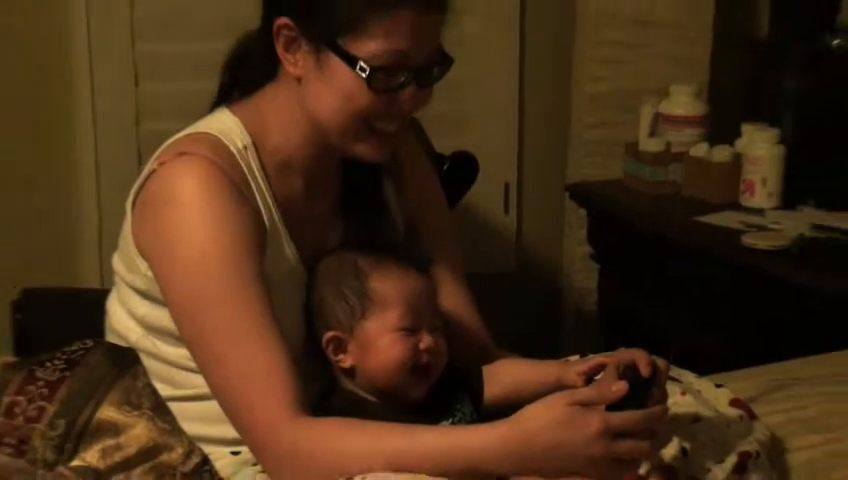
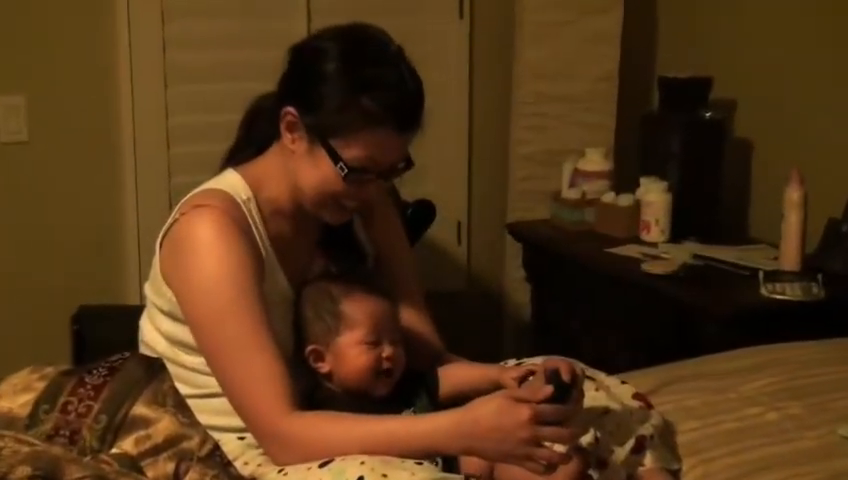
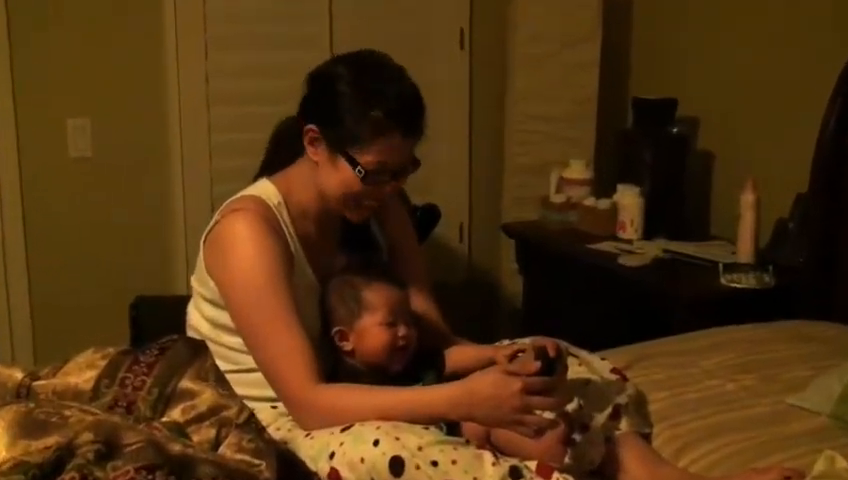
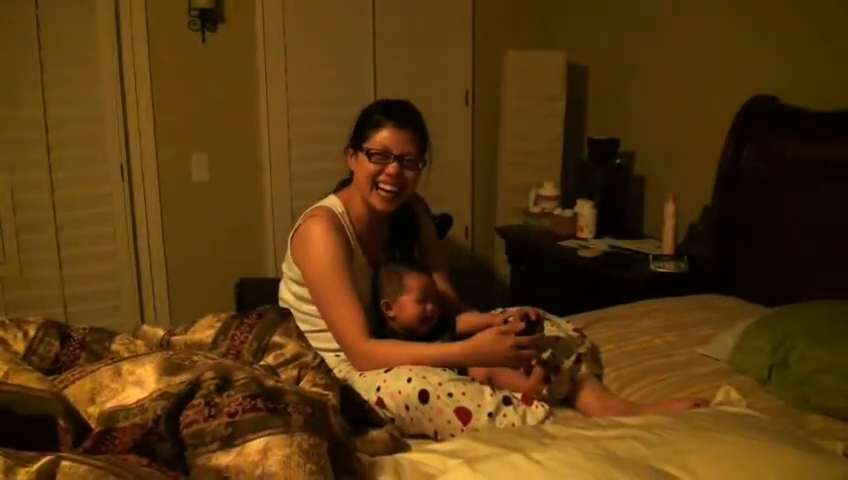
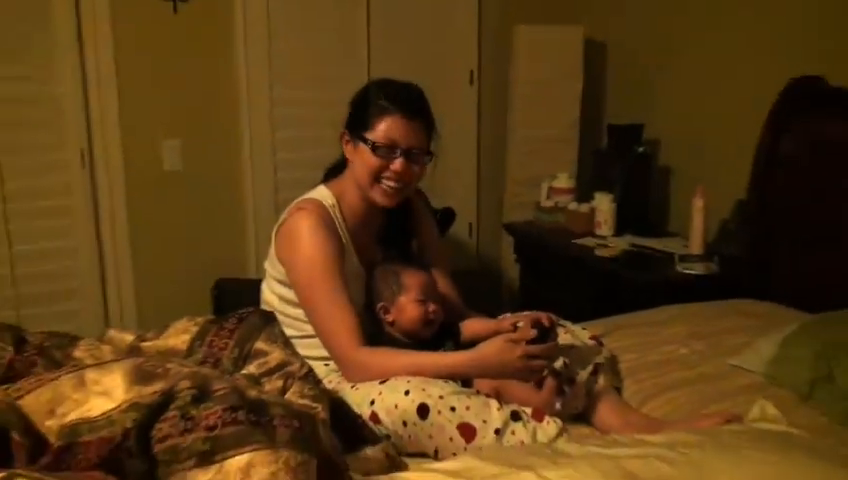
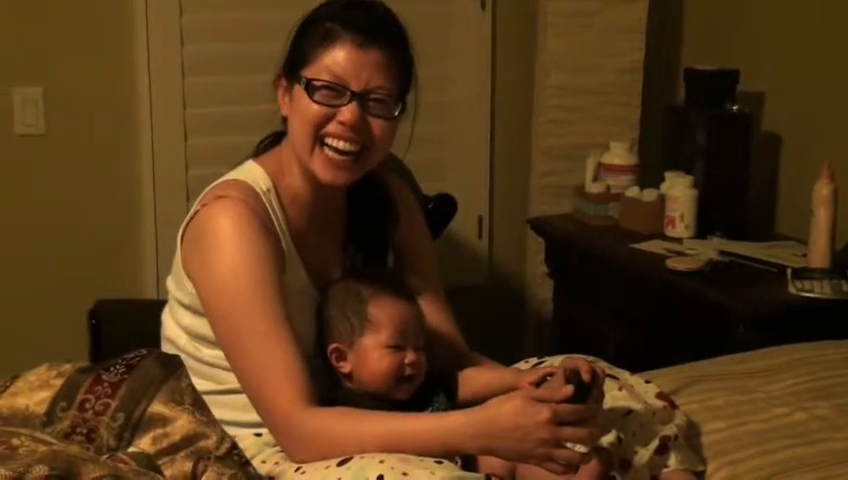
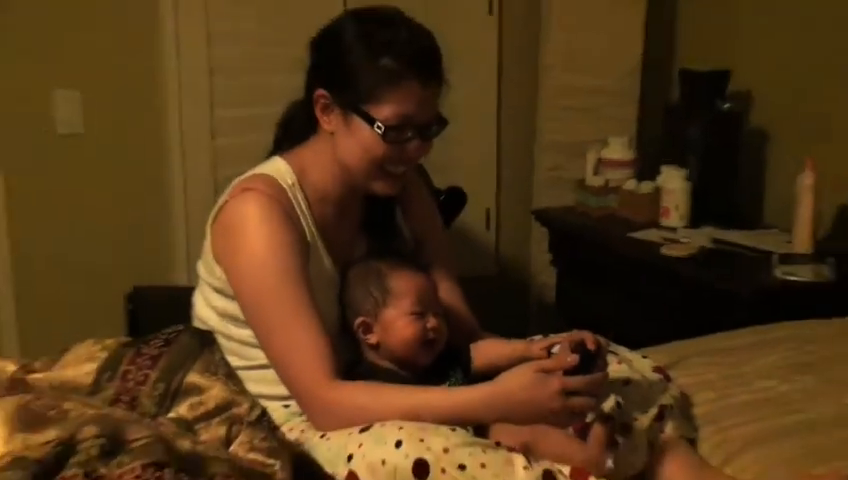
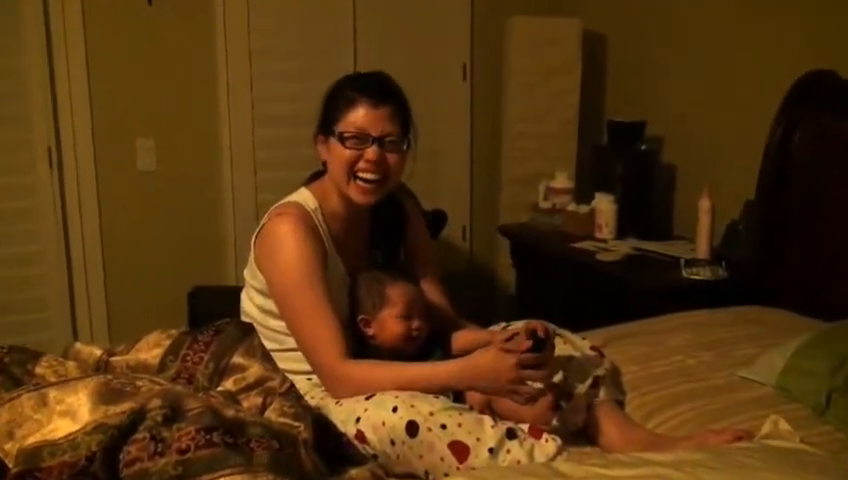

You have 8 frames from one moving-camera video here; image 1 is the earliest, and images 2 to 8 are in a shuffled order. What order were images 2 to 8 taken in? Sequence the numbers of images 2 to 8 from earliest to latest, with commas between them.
7, 5, 4, 8, 3, 2, 6
